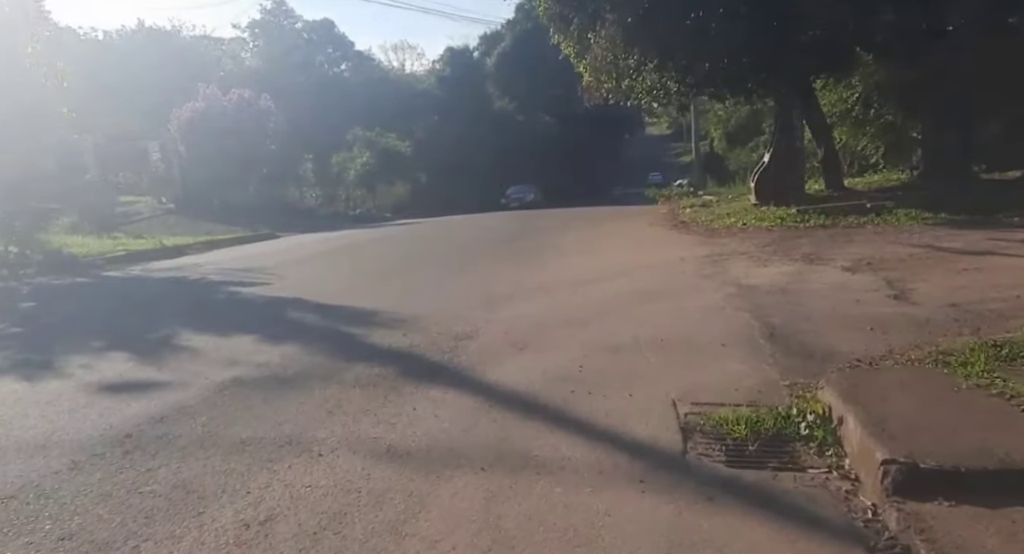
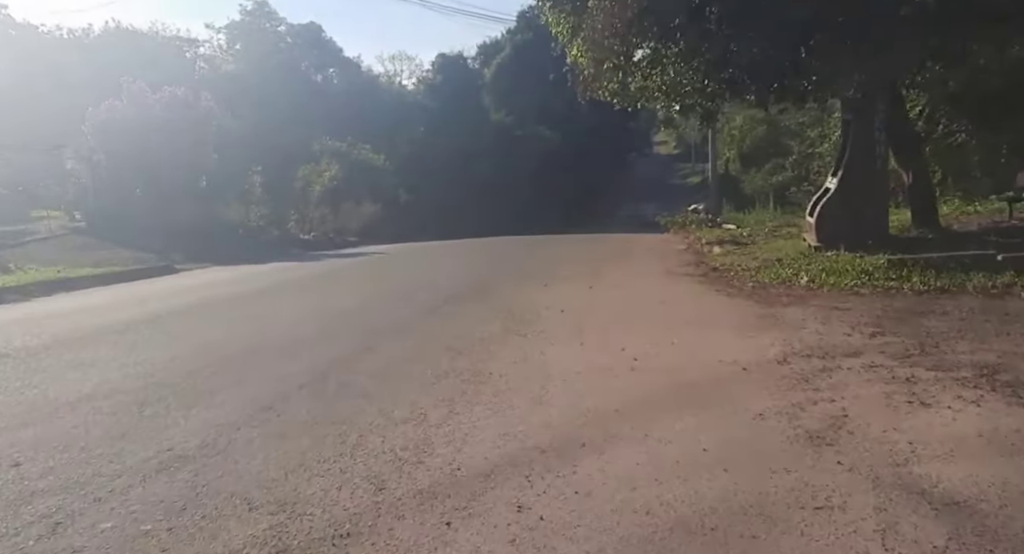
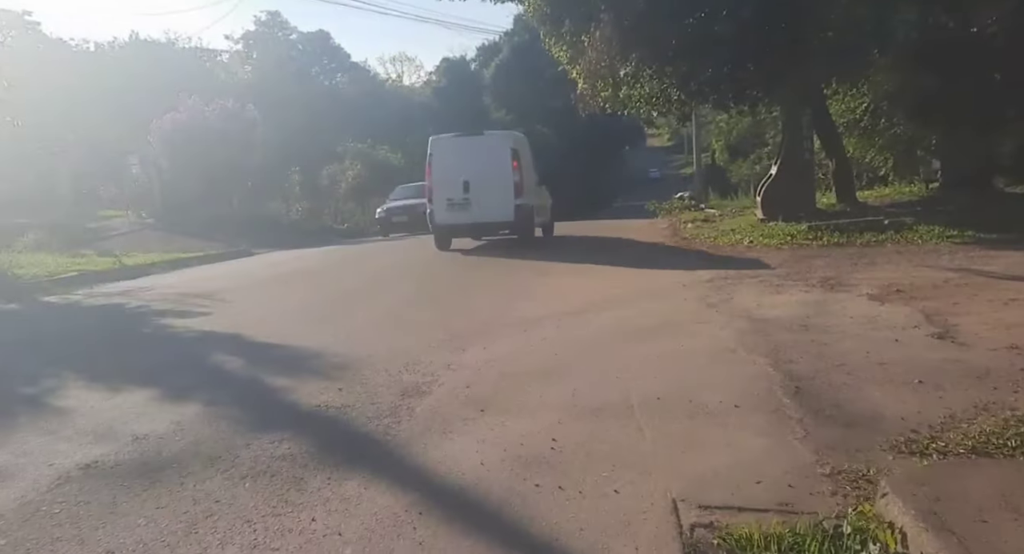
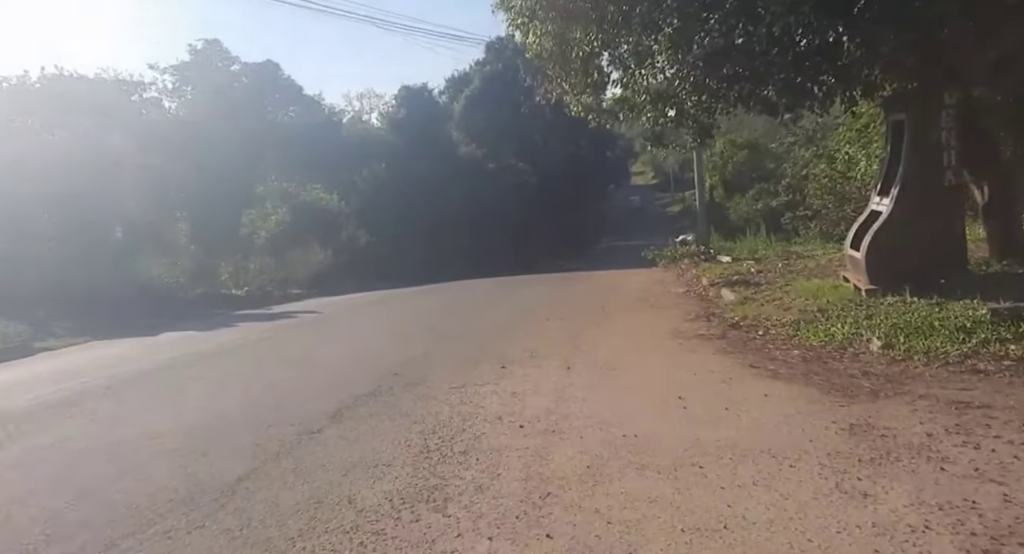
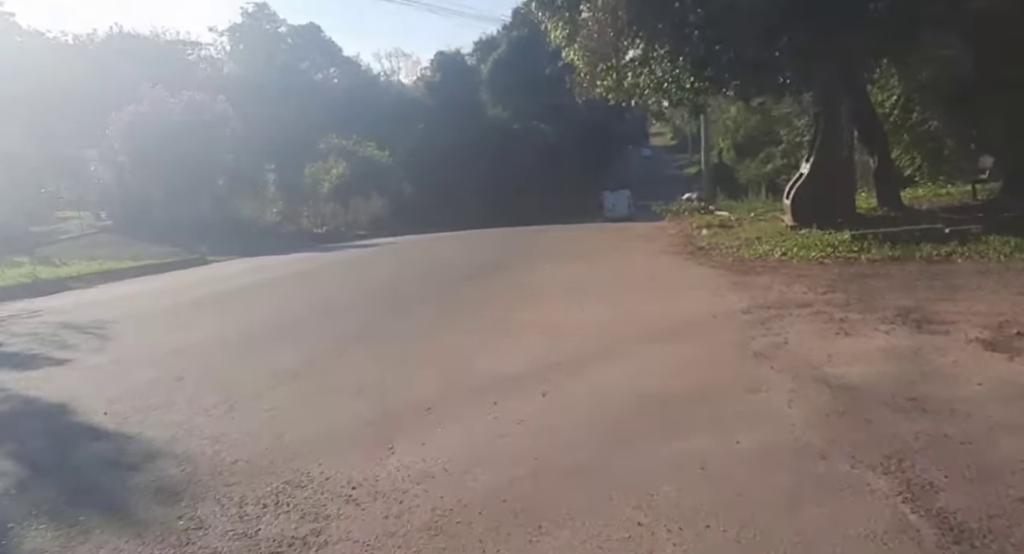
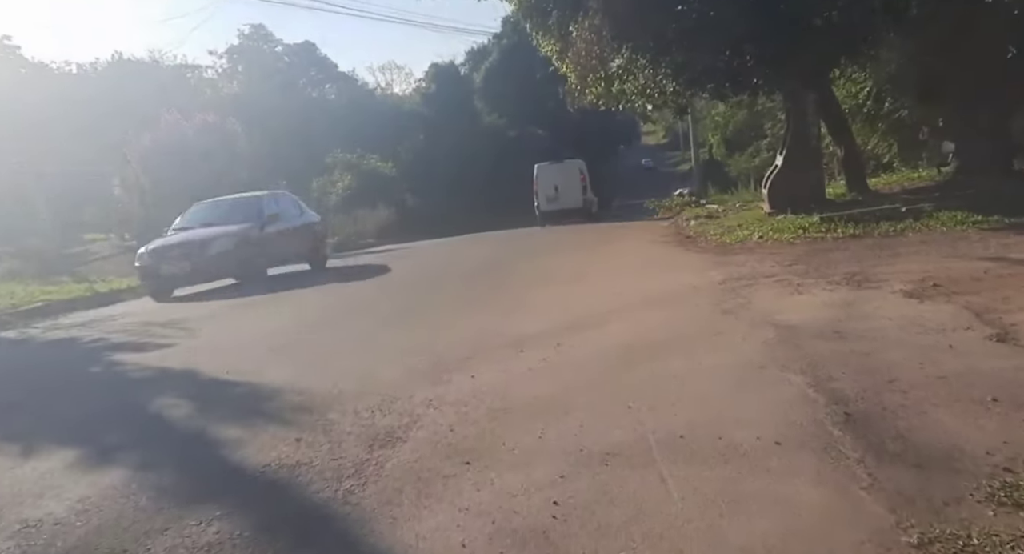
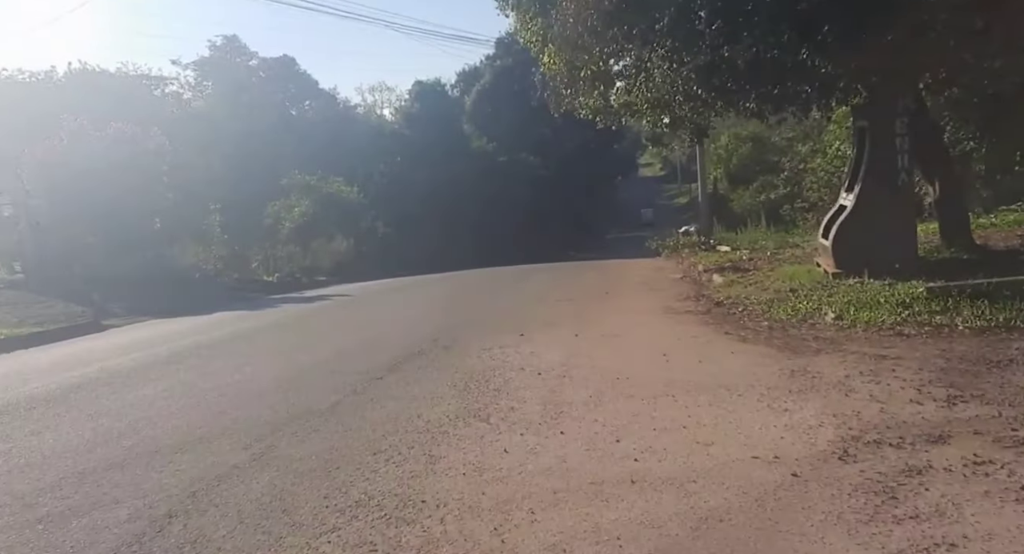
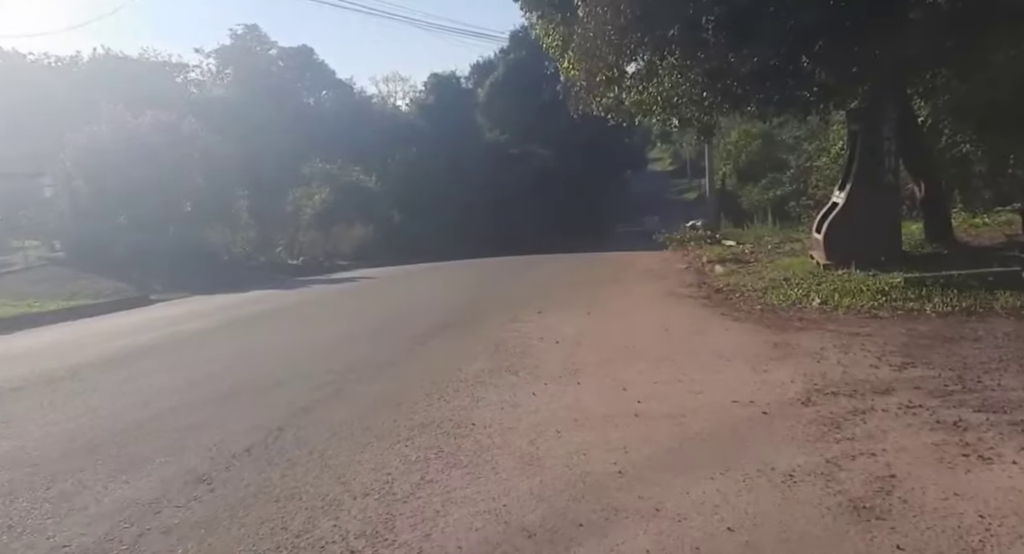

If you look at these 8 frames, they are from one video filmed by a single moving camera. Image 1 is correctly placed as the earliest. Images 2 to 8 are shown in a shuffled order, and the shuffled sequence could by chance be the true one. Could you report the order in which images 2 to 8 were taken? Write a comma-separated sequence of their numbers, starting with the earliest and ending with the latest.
3, 6, 5, 2, 8, 7, 4
